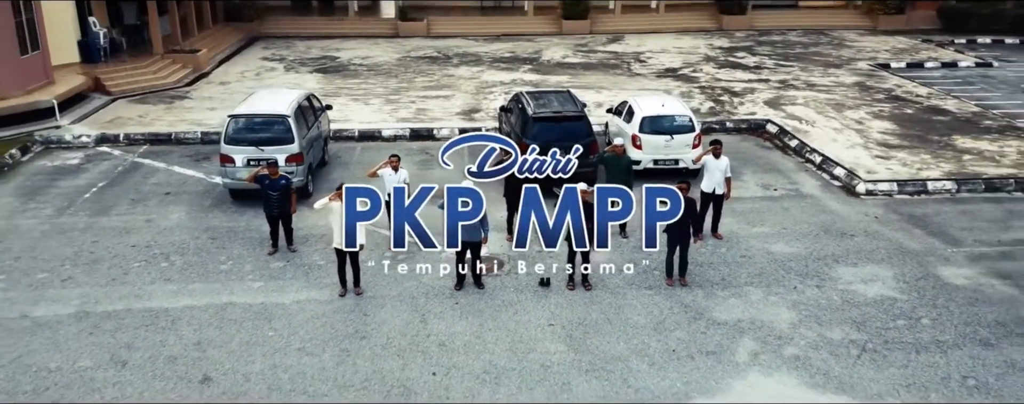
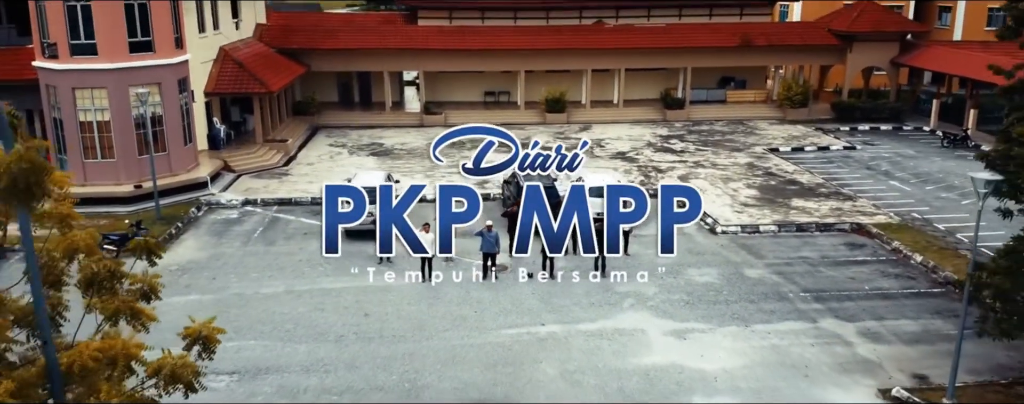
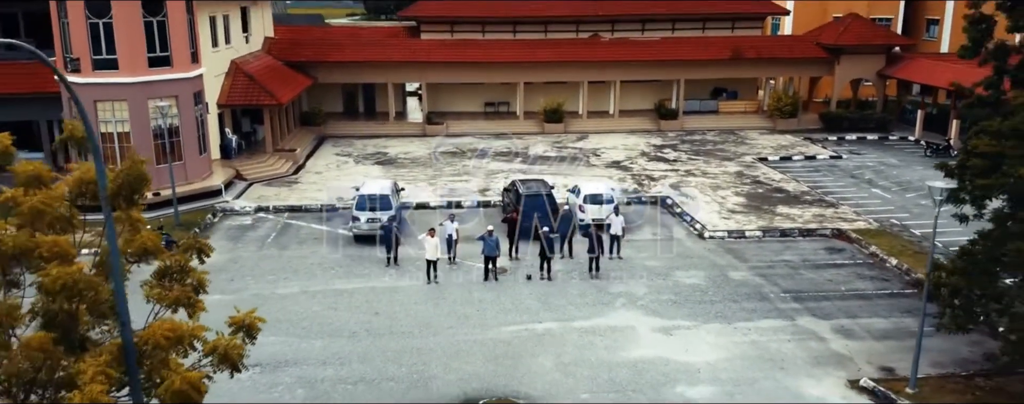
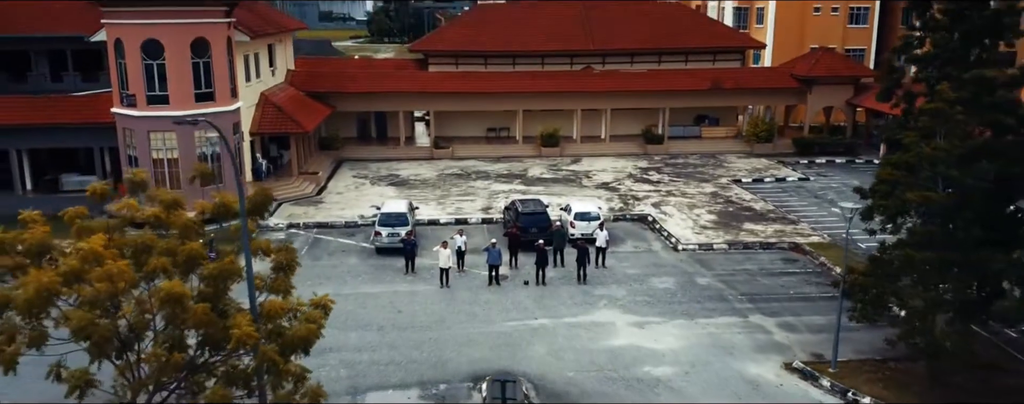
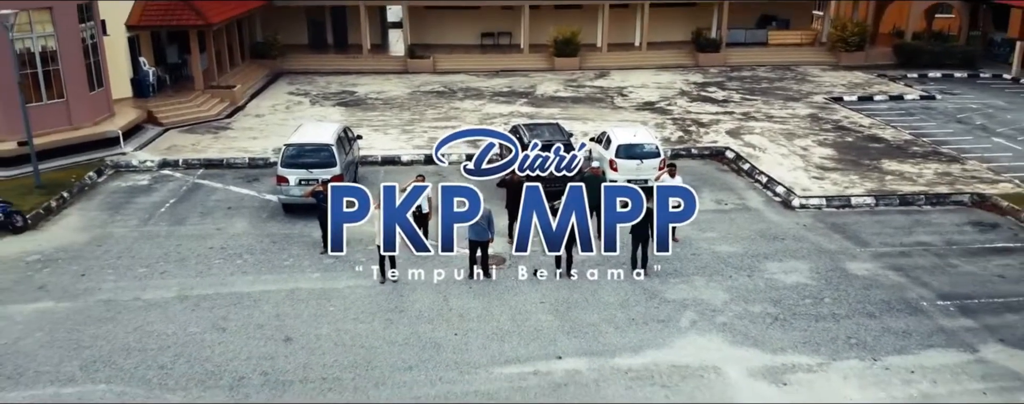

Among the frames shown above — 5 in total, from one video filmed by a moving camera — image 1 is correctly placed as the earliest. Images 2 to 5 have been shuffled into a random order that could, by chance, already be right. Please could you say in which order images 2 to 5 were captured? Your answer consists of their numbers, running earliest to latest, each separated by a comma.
5, 2, 3, 4
